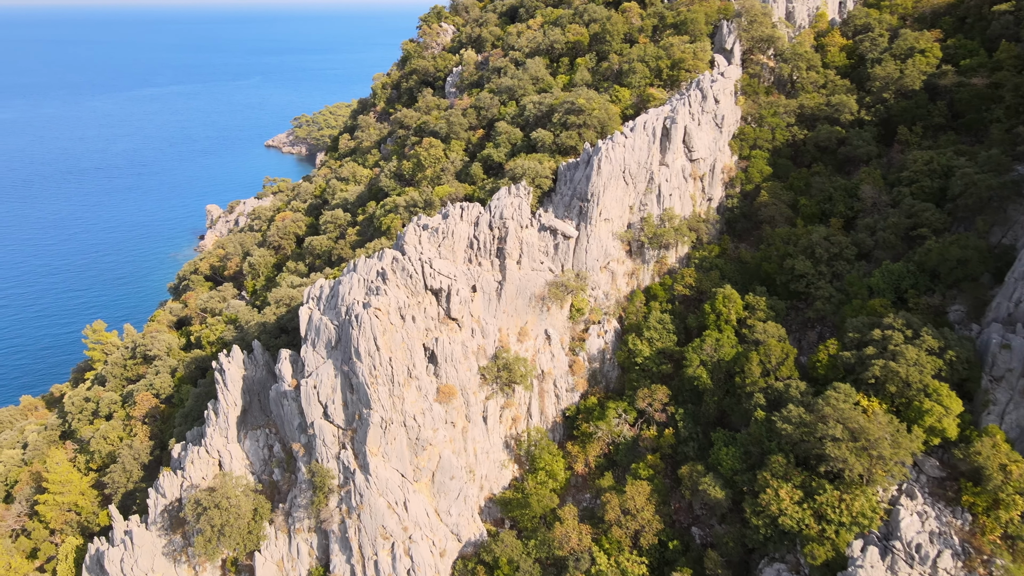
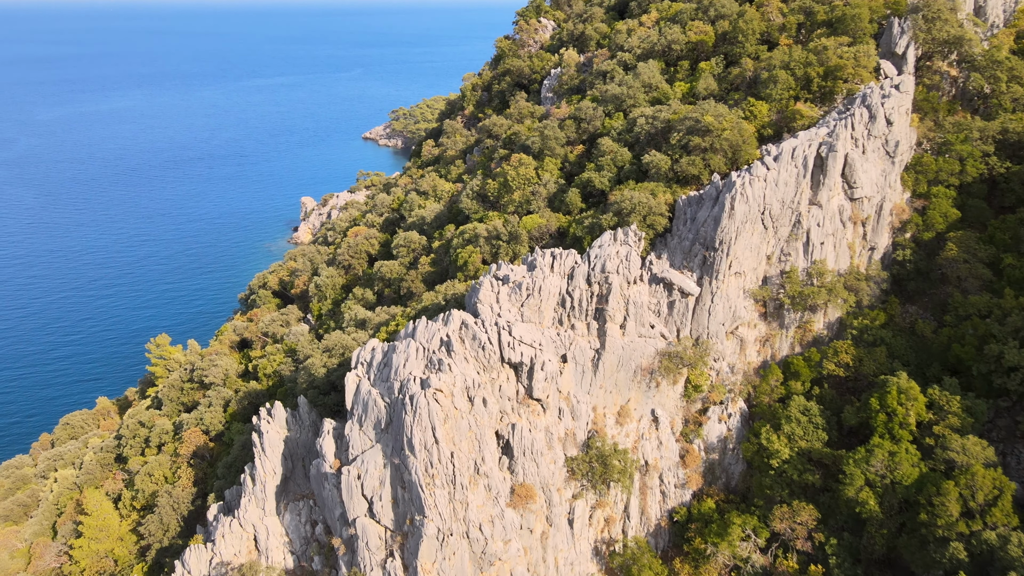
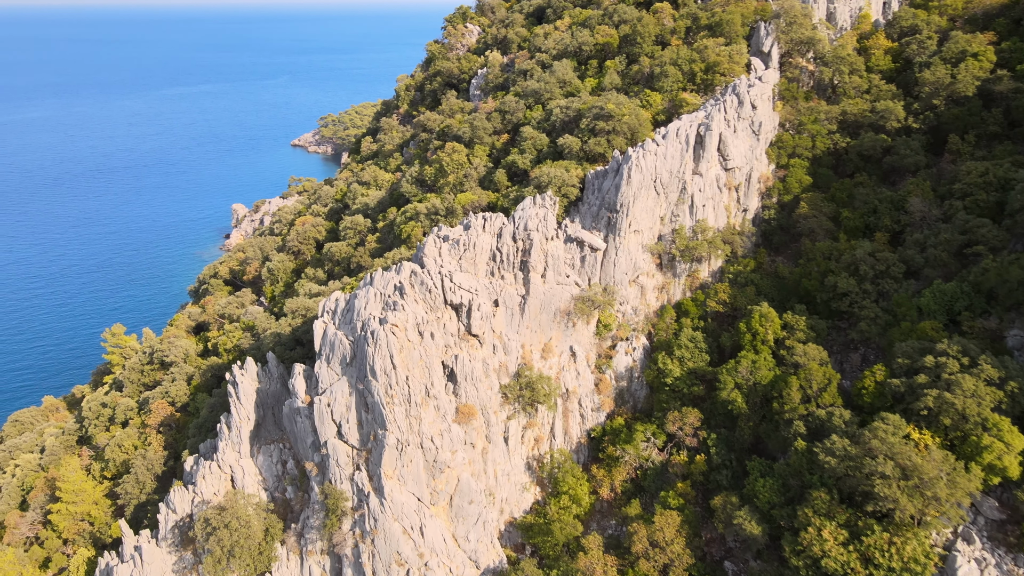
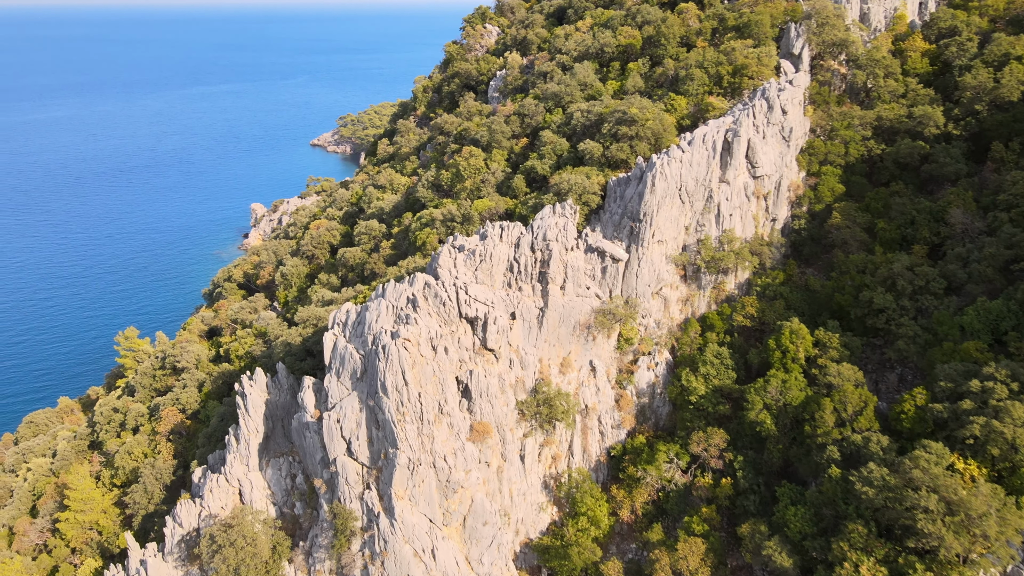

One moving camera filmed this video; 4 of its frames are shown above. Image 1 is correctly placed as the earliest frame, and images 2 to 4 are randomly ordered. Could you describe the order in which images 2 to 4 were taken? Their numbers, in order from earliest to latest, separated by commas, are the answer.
3, 4, 2
